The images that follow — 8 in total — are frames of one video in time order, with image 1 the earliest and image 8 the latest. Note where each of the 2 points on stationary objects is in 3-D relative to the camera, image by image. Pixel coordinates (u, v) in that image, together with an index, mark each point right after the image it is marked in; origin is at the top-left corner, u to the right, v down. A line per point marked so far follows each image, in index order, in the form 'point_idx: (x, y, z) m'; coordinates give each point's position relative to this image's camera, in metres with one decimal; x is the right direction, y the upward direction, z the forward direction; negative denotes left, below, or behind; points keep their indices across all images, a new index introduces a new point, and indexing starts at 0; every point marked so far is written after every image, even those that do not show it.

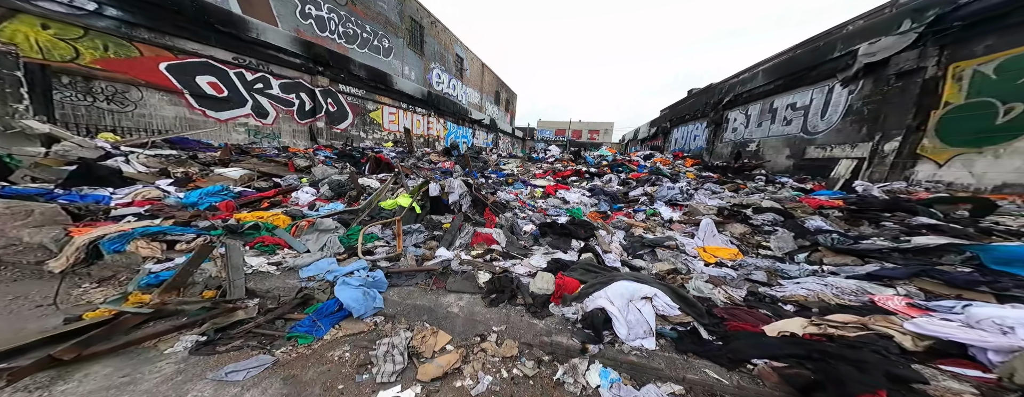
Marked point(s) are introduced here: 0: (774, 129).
0: (+4.5, +1.1, +4.4) m
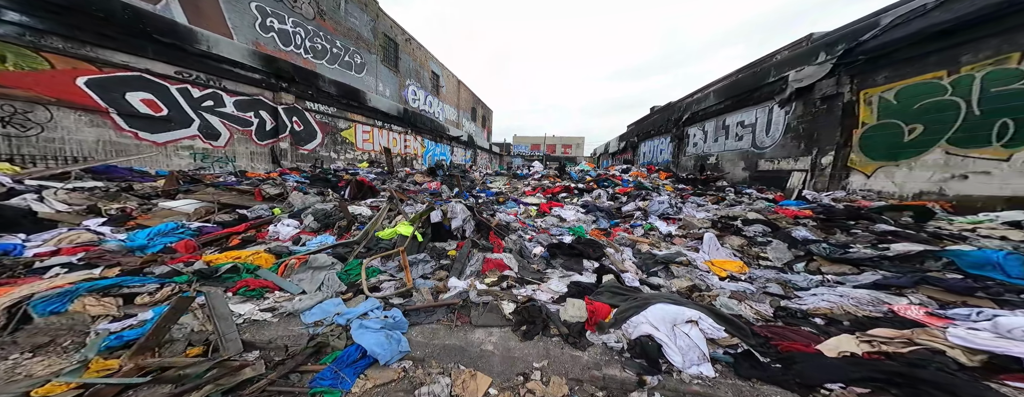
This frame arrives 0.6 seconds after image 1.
0: (+4.0, +1.0, +5.0) m
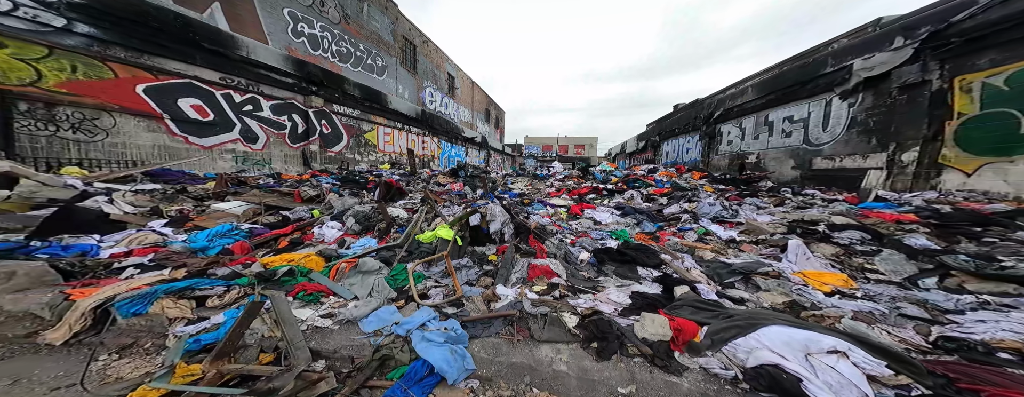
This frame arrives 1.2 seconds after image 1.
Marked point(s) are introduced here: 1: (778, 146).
0: (+4.5, +1.0, +4.7) m
1: (+4.5, +0.9, +4.6) m
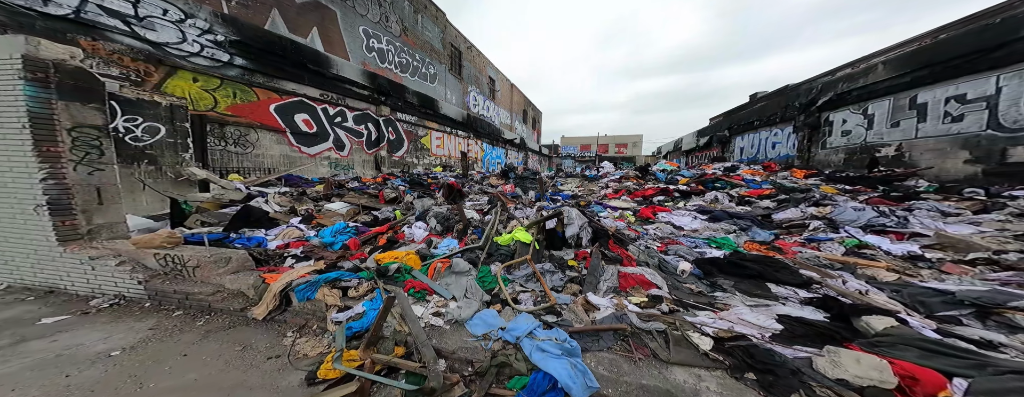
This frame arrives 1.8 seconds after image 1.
0: (+5.5, +1.0, +3.7) m
1: (+5.5, +0.9, +3.6) m
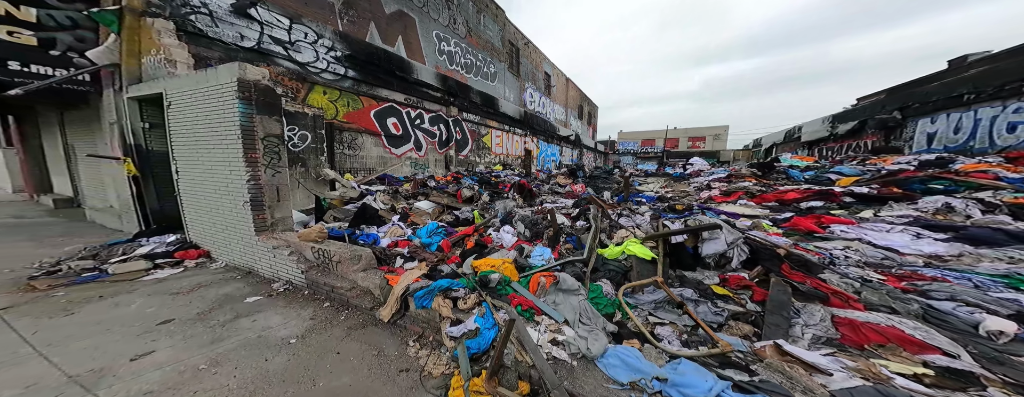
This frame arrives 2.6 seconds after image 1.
0: (+6.6, +0.9, +1.8) m
1: (+6.6, +0.8, +1.8) m
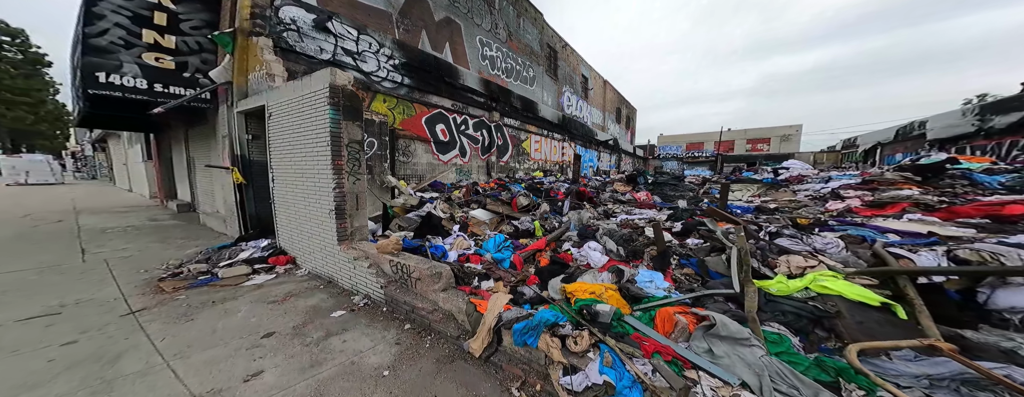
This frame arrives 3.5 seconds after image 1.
0: (+7.6, +0.7, +0.3) m
1: (+7.5, +0.7, +0.2) m
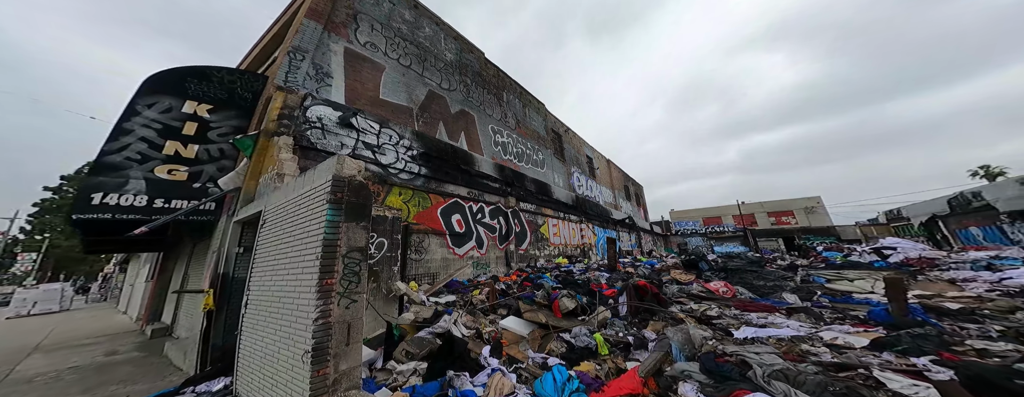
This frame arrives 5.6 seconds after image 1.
0: (+8.2, +1.4, -1.3) m
1: (+8.1, +1.3, -1.3) m
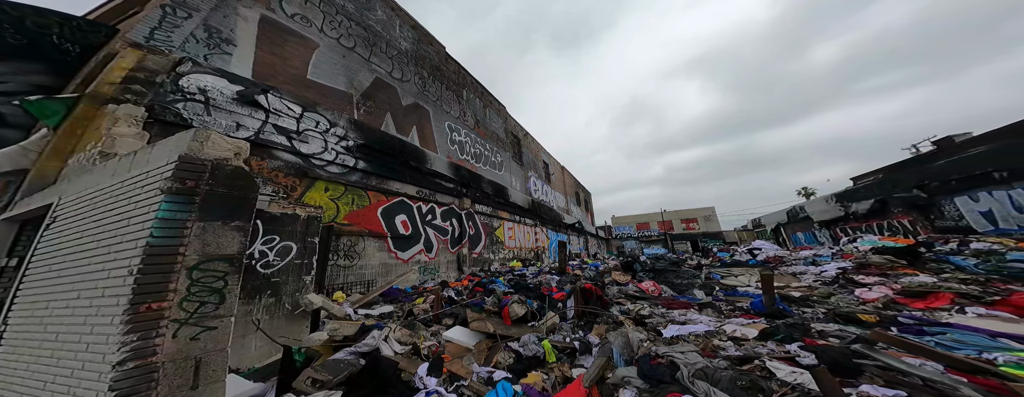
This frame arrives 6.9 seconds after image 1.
0: (+8.1, +1.2, -0.5) m
1: (+8.1, +1.2, -0.5) m
